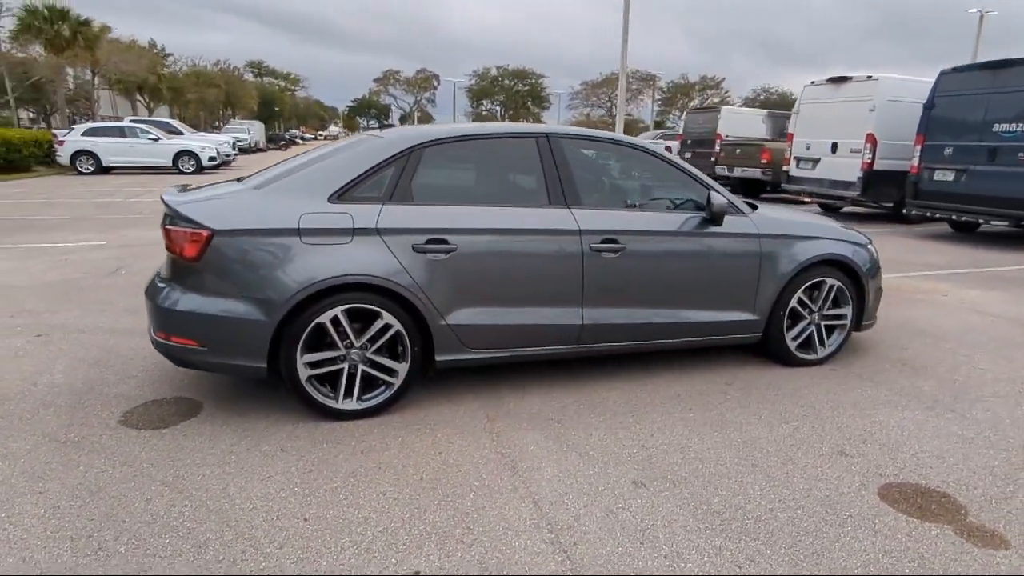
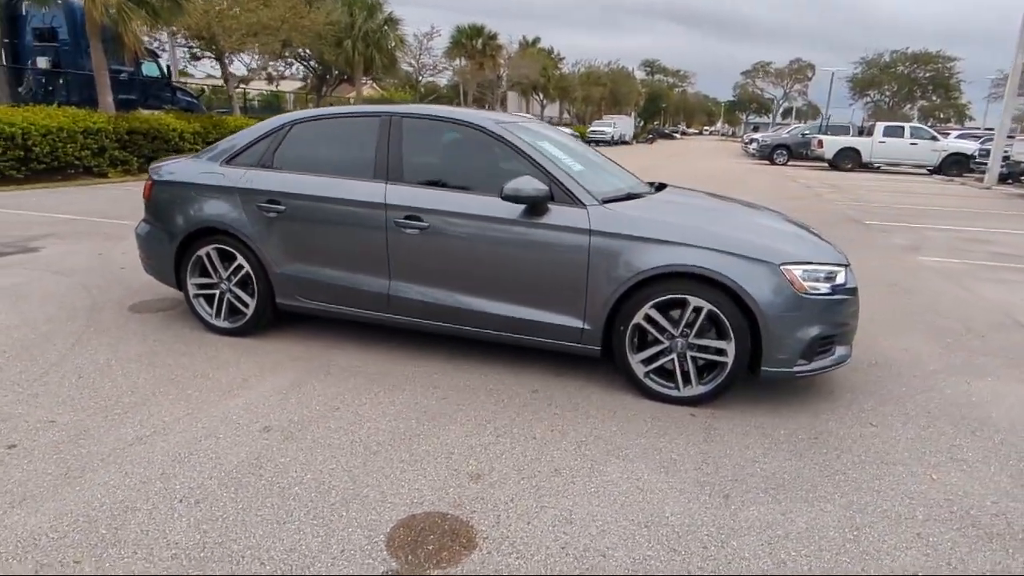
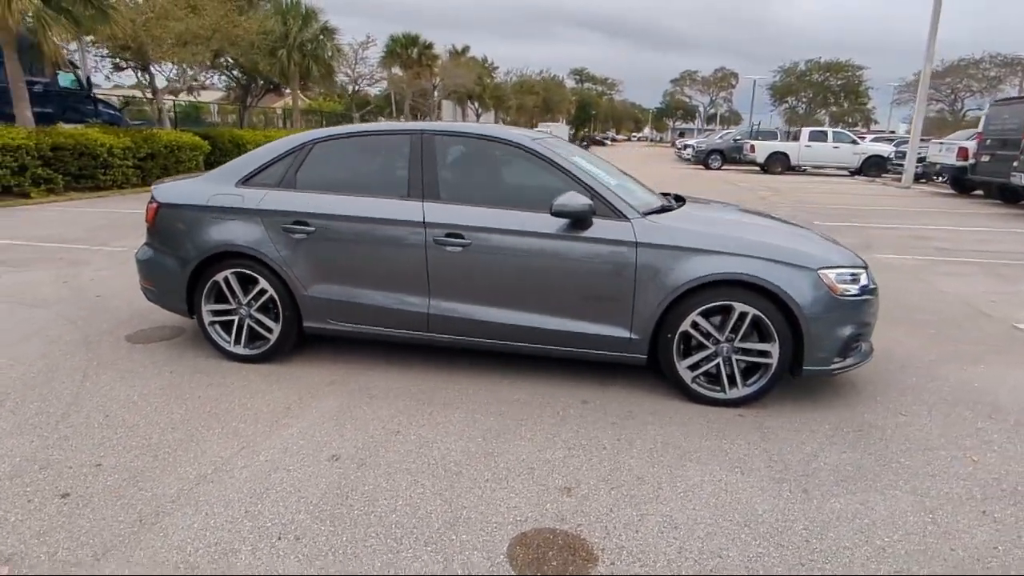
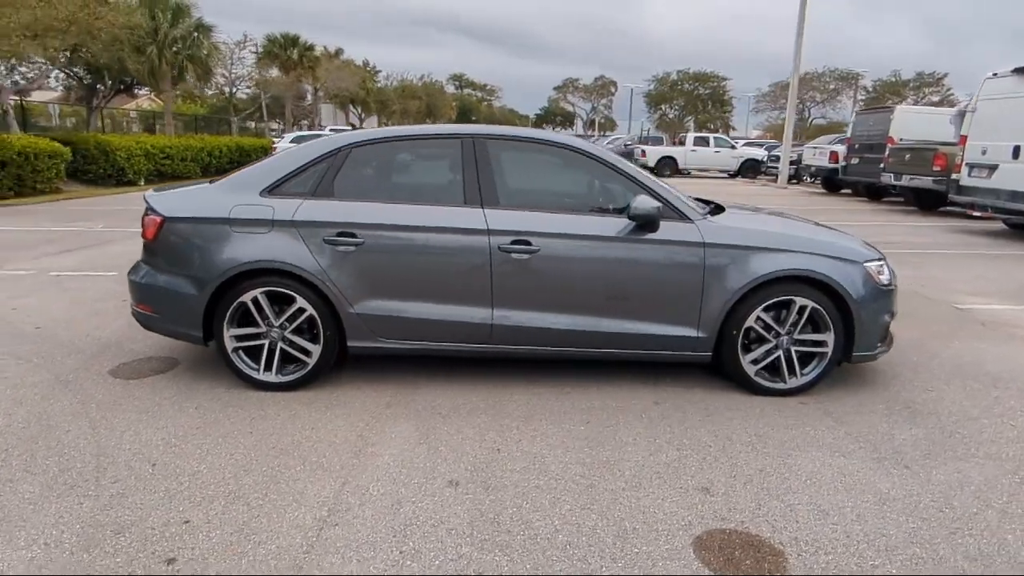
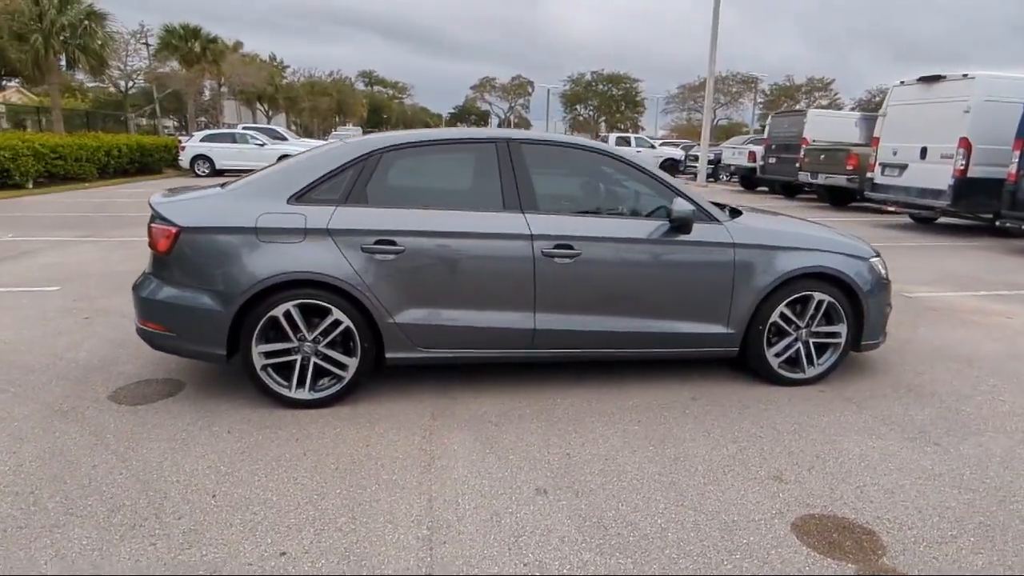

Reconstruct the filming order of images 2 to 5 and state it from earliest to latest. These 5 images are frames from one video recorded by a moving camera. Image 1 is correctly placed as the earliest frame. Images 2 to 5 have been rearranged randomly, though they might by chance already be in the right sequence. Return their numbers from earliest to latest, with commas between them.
5, 4, 3, 2
